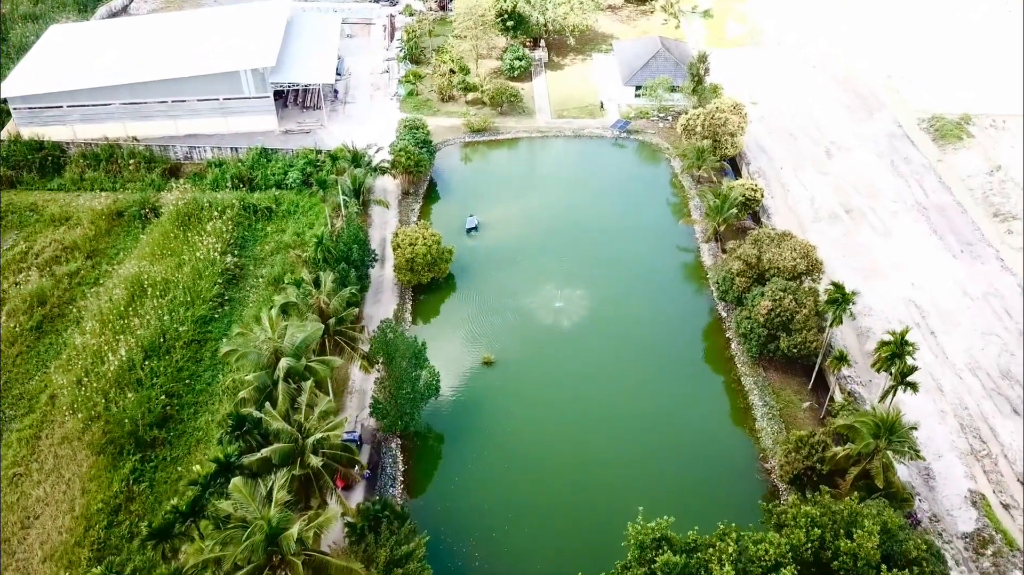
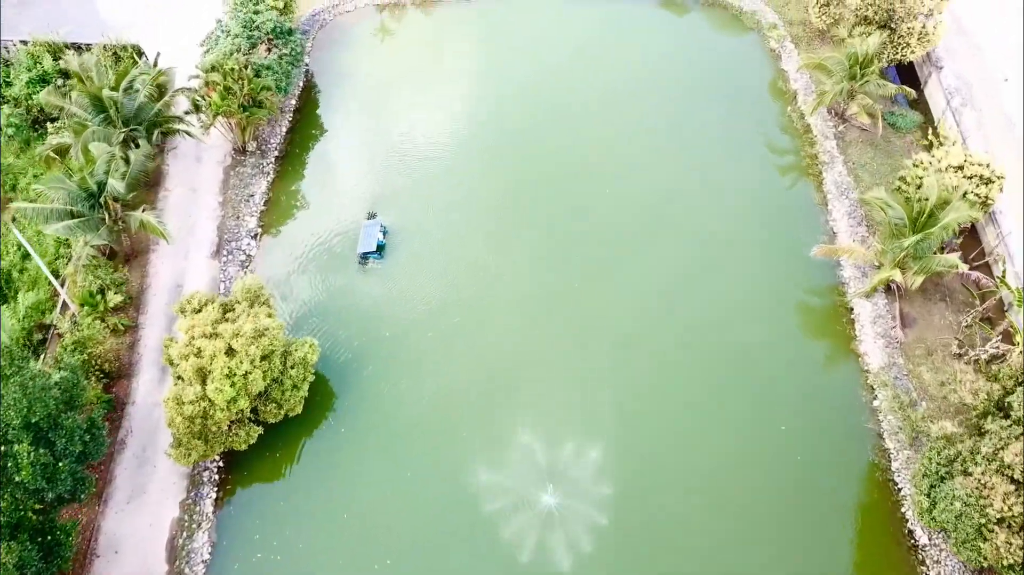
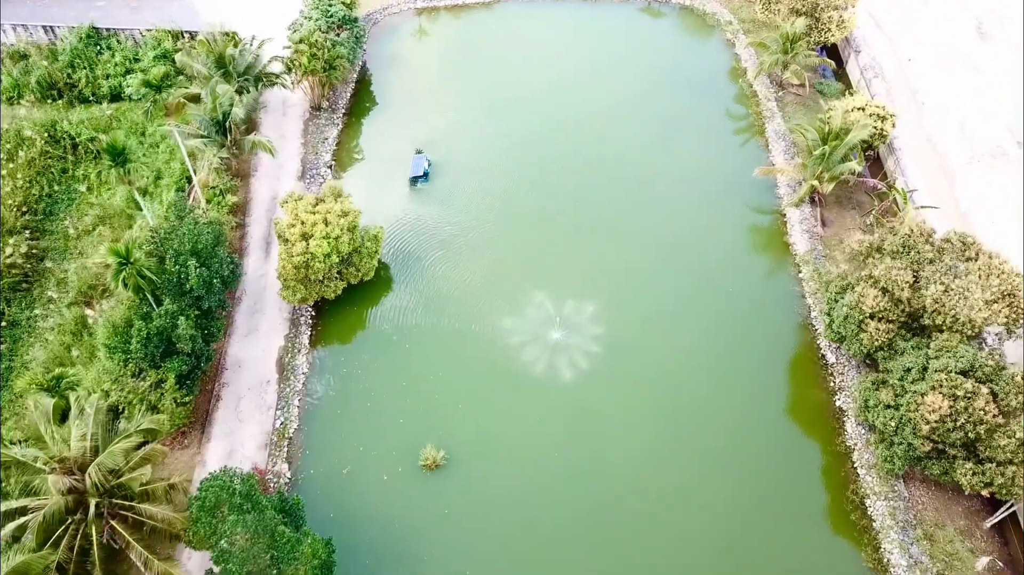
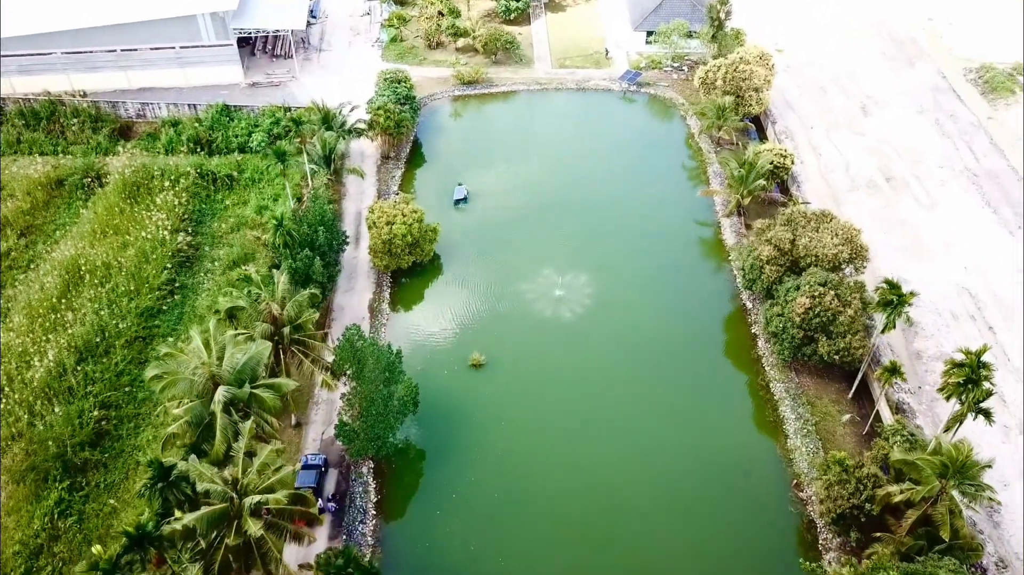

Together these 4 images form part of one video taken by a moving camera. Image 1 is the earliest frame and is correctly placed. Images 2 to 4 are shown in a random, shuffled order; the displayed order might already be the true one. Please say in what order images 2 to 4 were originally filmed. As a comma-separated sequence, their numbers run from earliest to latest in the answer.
4, 3, 2
